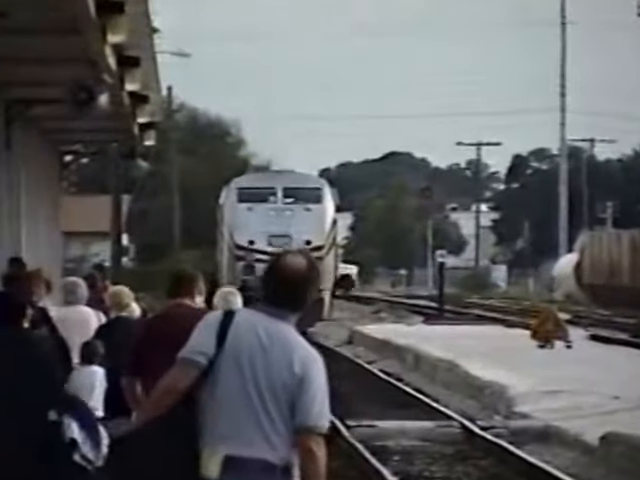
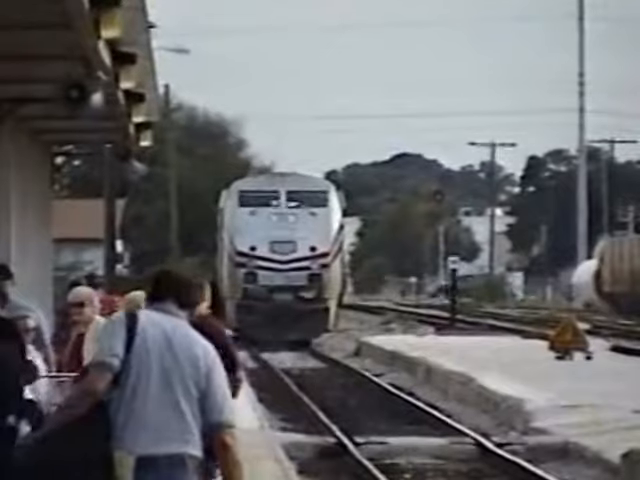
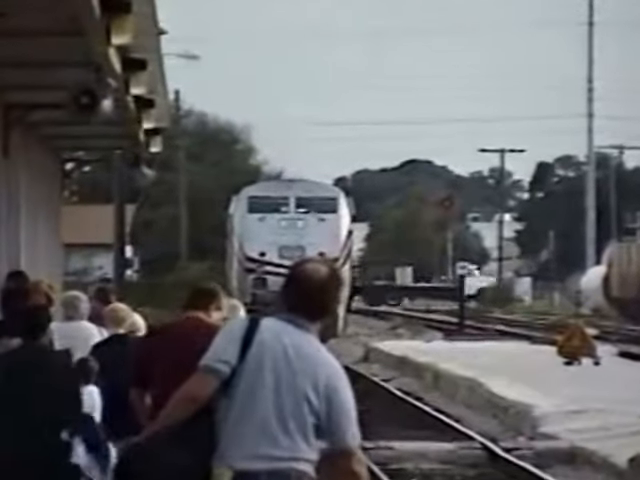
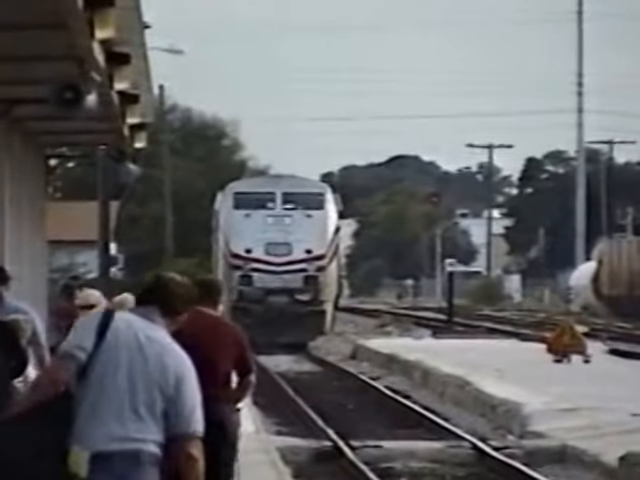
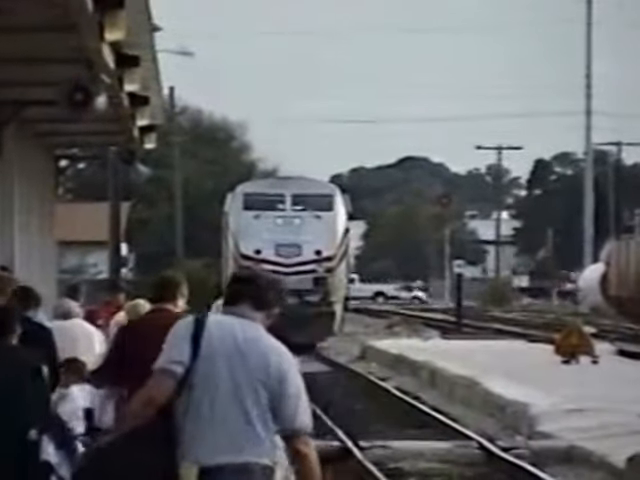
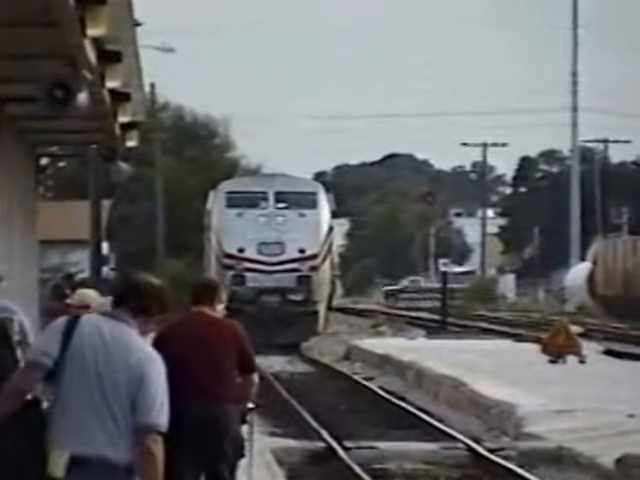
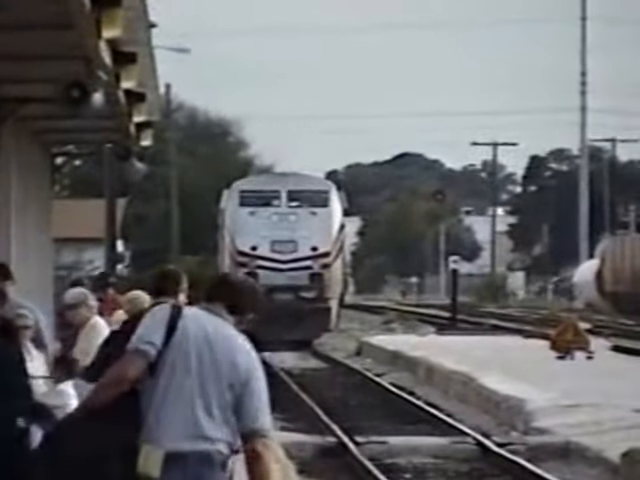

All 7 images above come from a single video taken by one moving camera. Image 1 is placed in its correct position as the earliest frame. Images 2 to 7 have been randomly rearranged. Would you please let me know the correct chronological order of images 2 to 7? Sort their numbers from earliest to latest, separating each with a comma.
3, 5, 7, 2, 4, 6
